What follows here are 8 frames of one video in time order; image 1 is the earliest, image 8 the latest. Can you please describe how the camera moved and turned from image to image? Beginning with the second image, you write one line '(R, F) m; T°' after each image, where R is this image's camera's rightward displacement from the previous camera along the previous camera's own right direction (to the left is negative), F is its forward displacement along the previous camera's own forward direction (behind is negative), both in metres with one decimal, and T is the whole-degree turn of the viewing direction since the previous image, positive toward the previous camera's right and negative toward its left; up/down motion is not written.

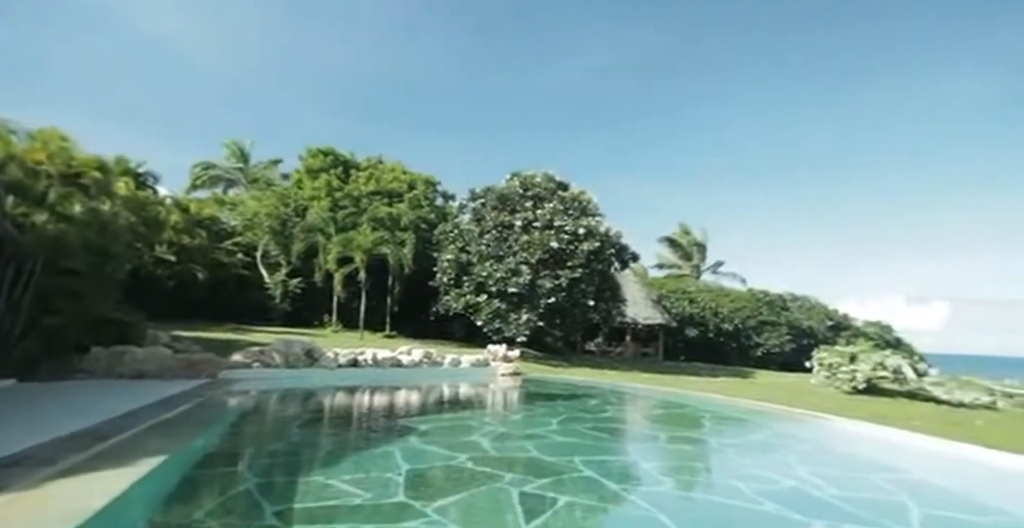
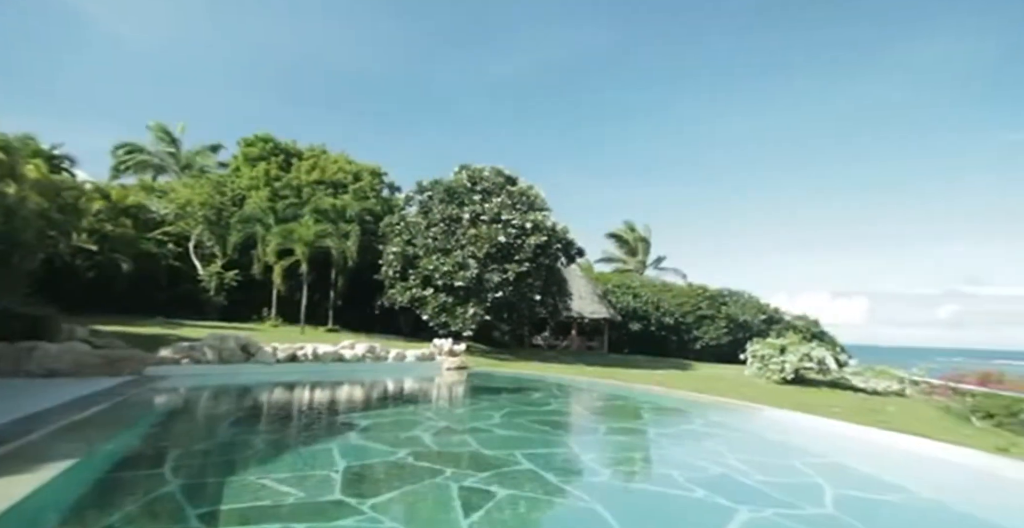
(+0.3, 0.0) m; +5°
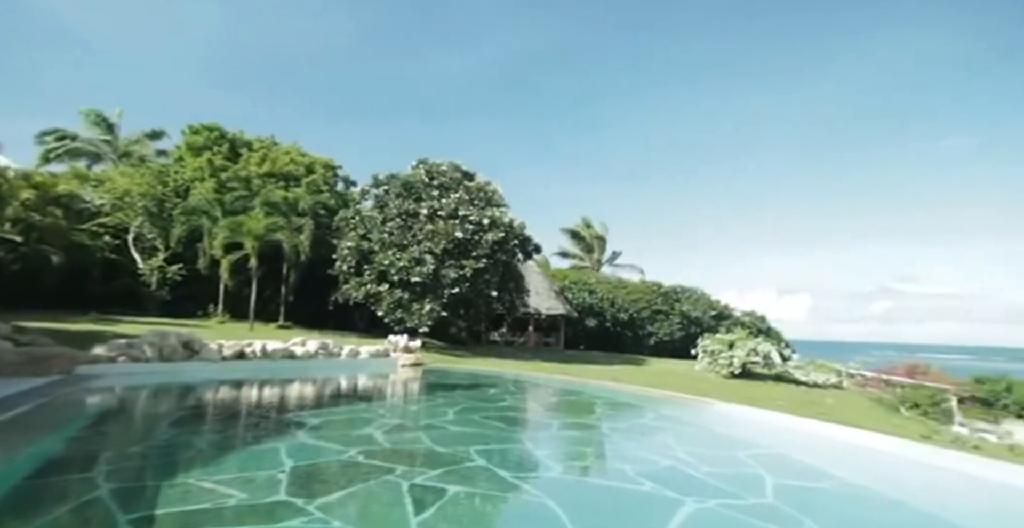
(+0.2, 0.0) m; +4°
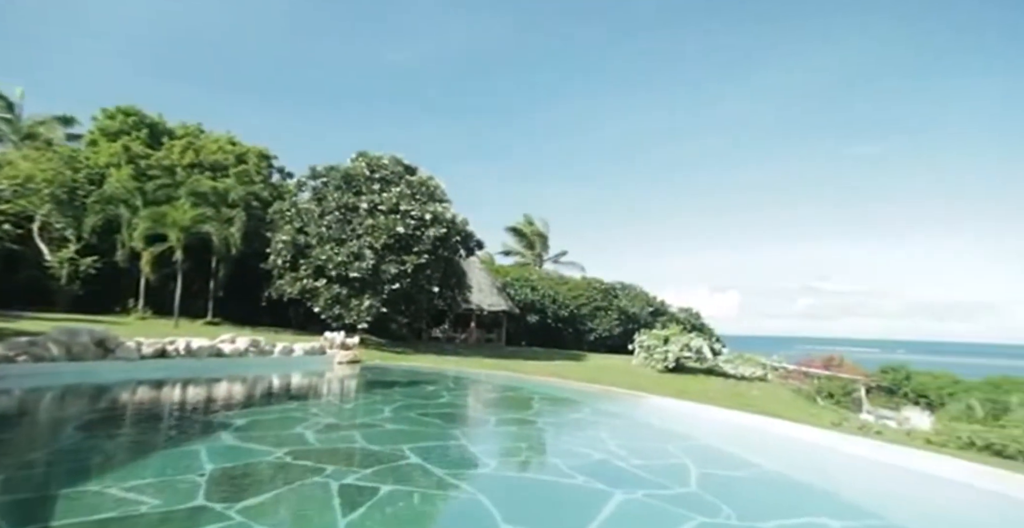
(+0.4, 0.0) m; +5°
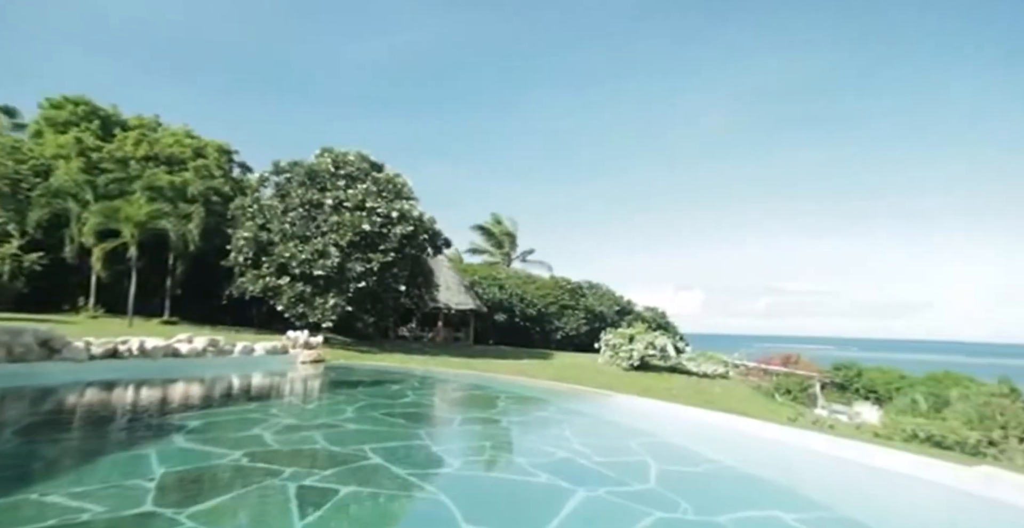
(+0.2, 0.0) m; +3°
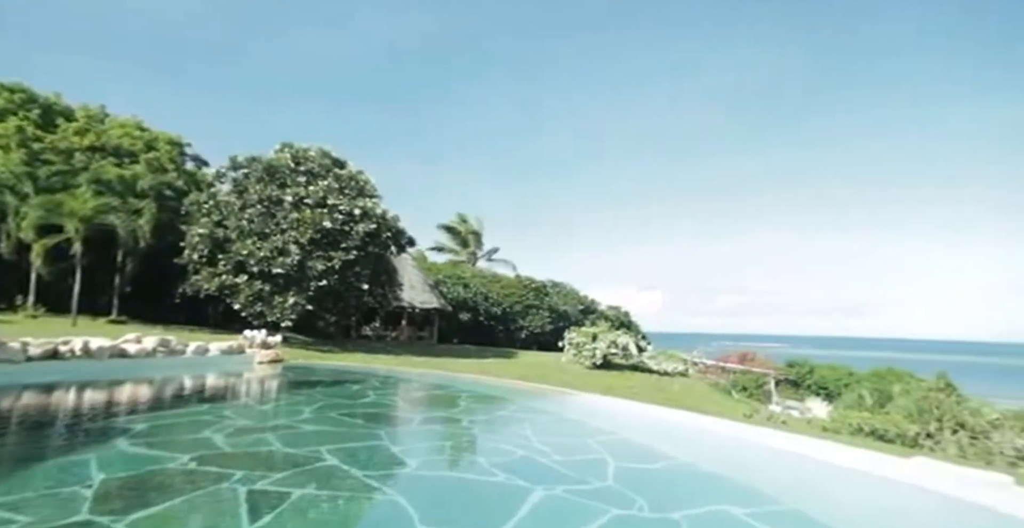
(+0.3, 0.0) m; +3°
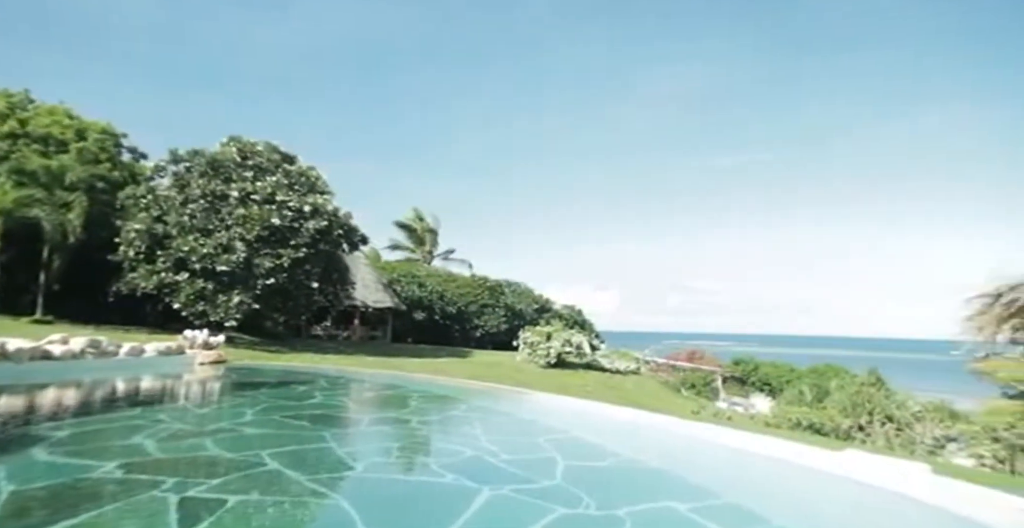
(+0.3, 0.0) m; +4°
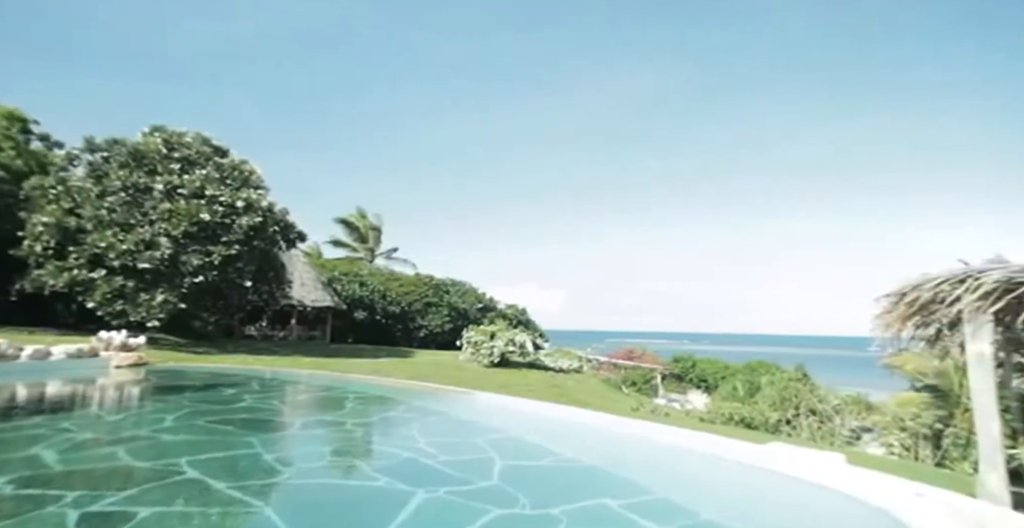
(+0.4, +0.1) m; +5°
